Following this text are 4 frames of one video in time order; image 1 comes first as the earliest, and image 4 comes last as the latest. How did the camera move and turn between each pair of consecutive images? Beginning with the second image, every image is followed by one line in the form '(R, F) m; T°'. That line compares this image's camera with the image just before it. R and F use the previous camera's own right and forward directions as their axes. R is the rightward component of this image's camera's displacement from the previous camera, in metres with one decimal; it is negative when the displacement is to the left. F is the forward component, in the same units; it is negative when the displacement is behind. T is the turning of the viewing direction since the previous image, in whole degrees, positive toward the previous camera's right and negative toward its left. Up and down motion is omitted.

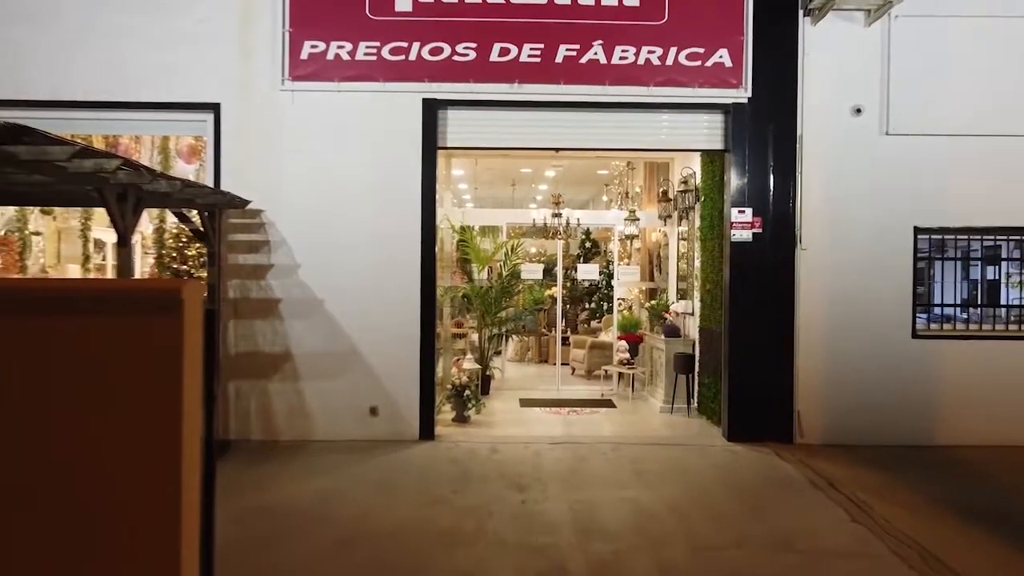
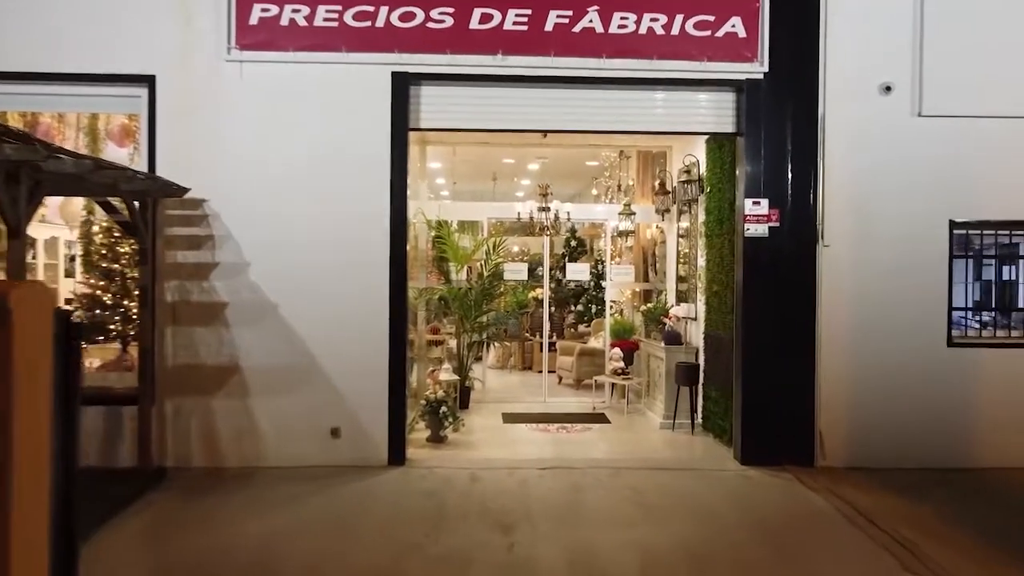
(0.0, +0.8) m; +1°
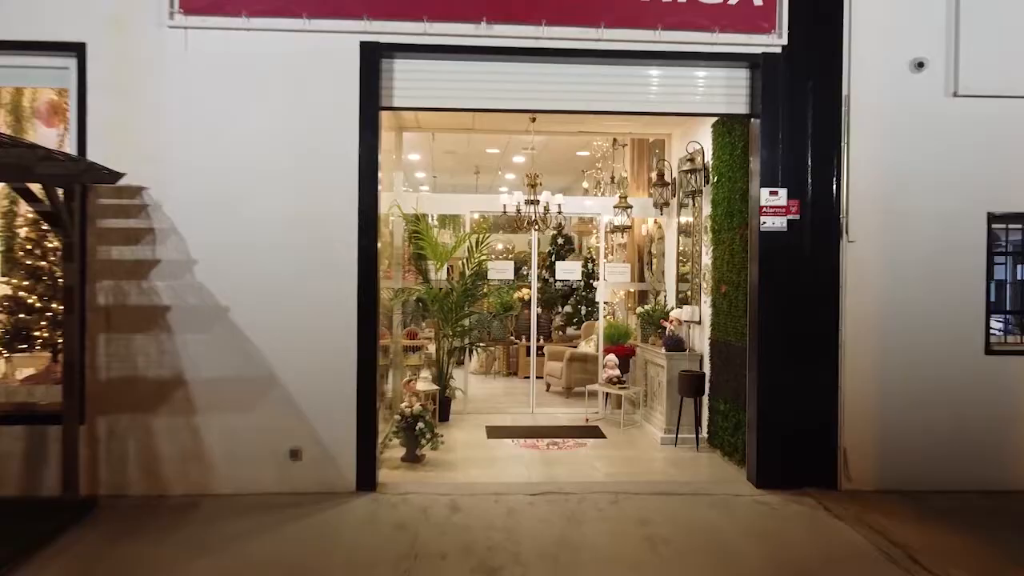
(0.0, +0.7) m; +1°
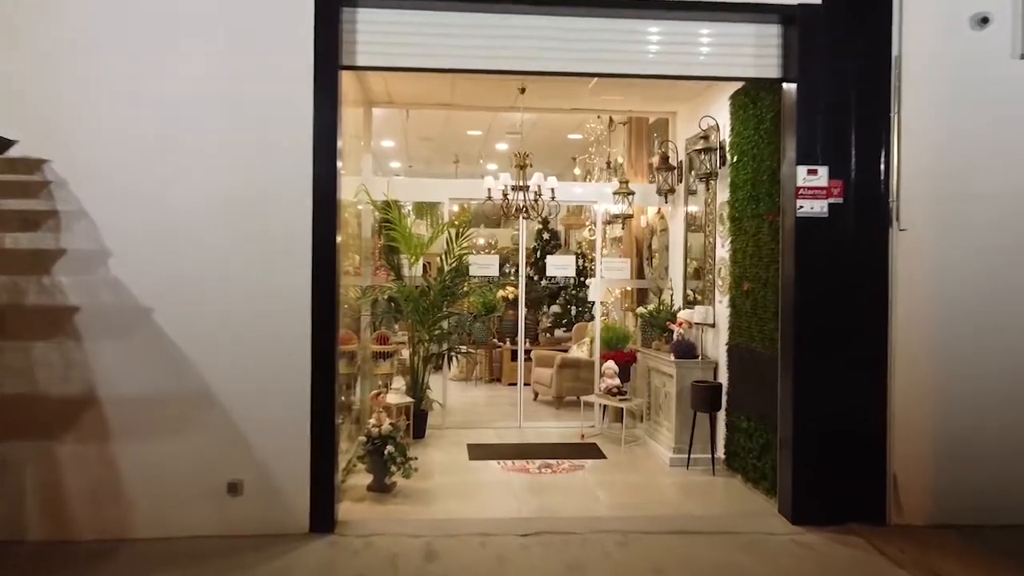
(0.0, +0.8) m; +1°
